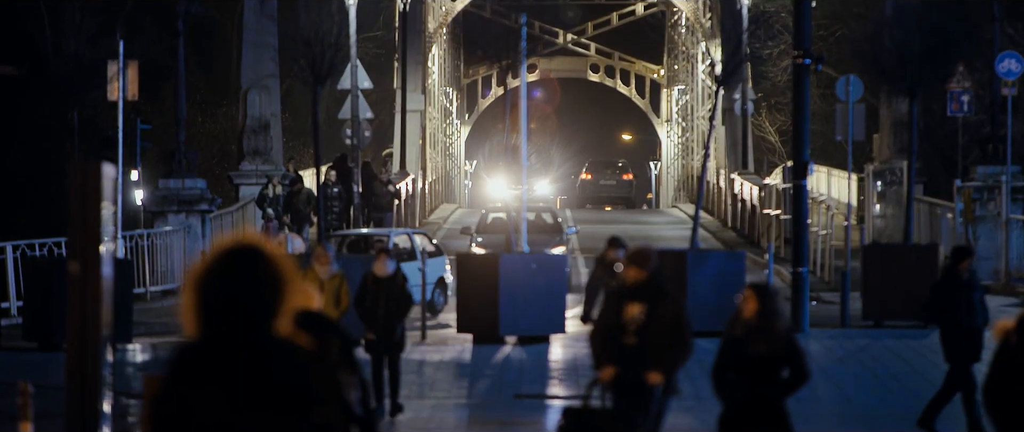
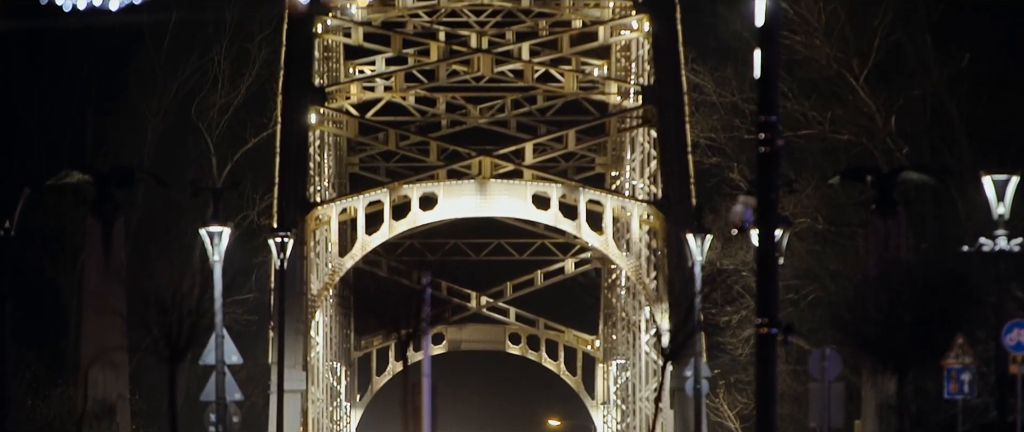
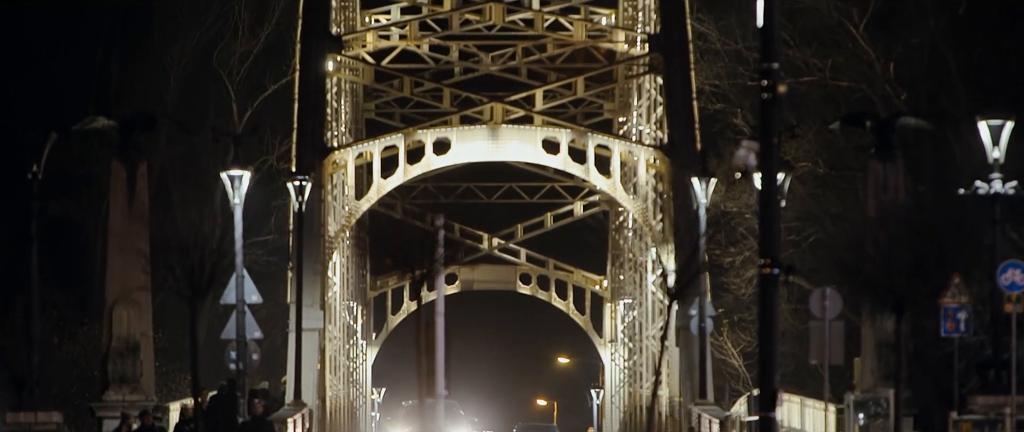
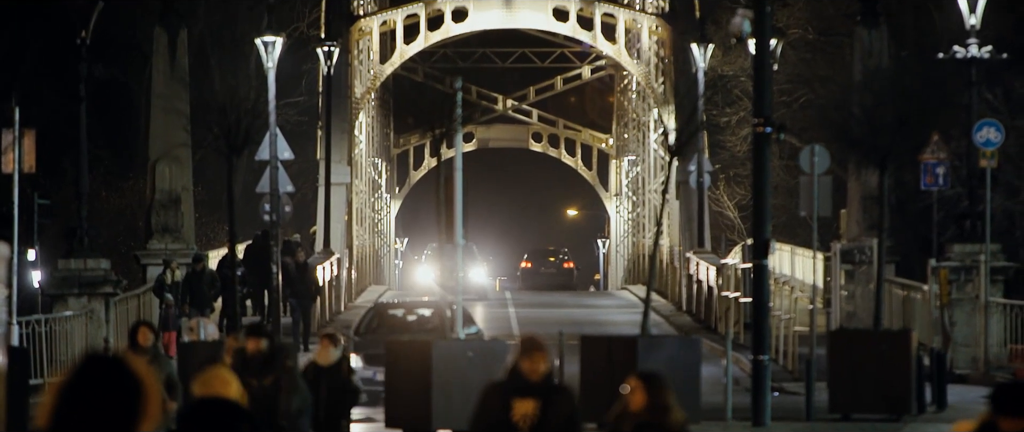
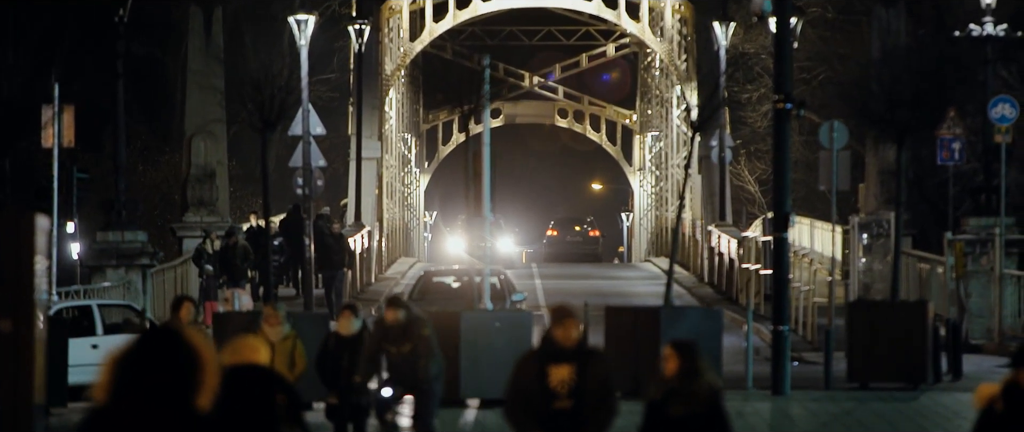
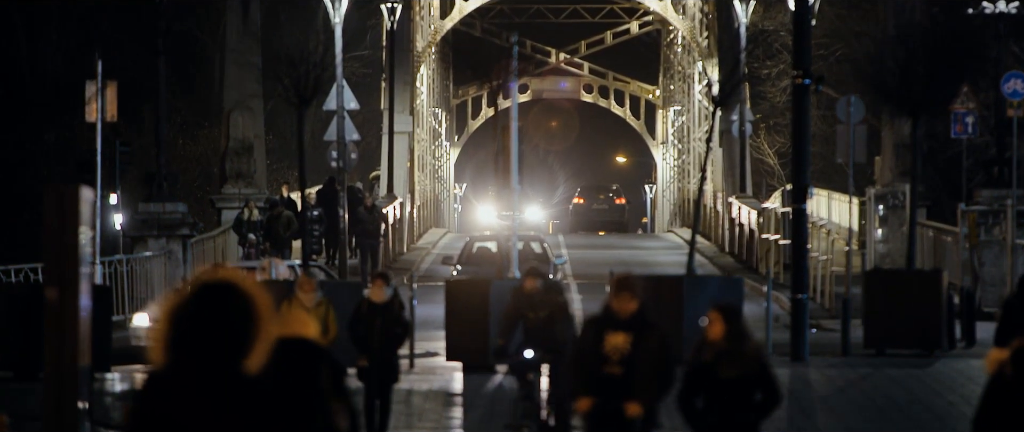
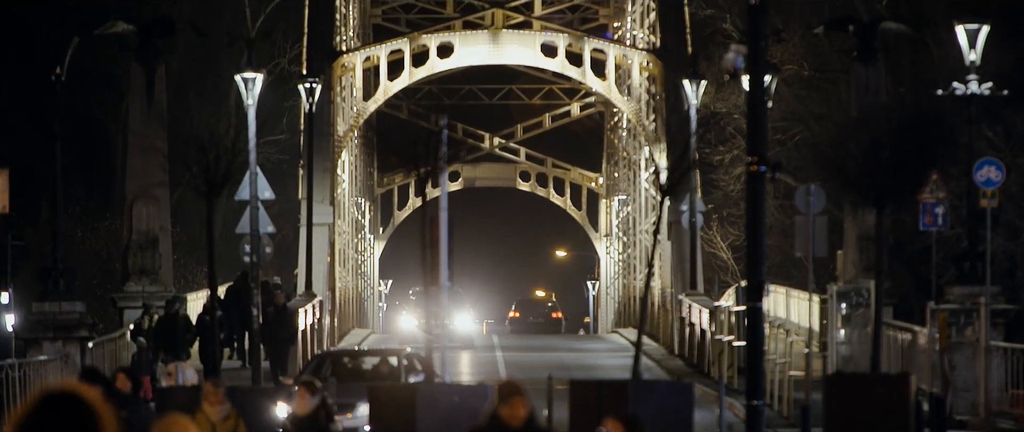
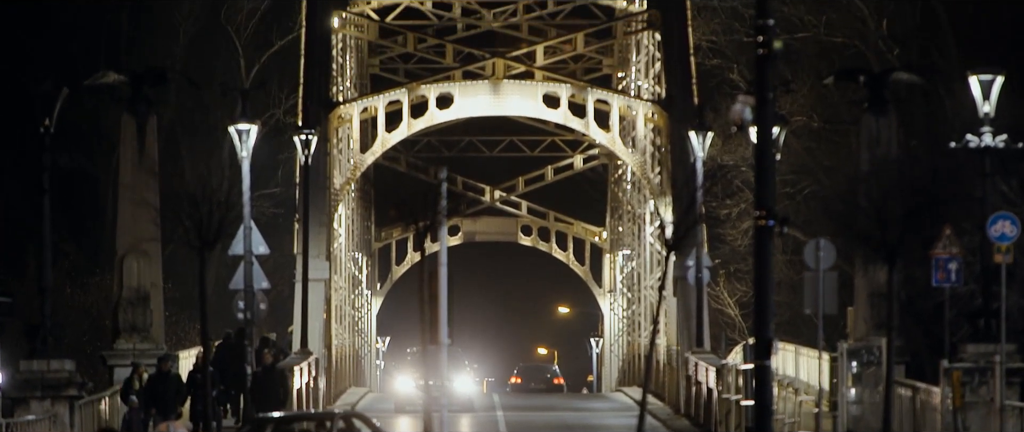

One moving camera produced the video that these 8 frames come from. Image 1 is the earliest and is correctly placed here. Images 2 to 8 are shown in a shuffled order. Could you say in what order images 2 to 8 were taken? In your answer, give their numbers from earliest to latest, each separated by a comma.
6, 5, 4, 7, 8, 3, 2
